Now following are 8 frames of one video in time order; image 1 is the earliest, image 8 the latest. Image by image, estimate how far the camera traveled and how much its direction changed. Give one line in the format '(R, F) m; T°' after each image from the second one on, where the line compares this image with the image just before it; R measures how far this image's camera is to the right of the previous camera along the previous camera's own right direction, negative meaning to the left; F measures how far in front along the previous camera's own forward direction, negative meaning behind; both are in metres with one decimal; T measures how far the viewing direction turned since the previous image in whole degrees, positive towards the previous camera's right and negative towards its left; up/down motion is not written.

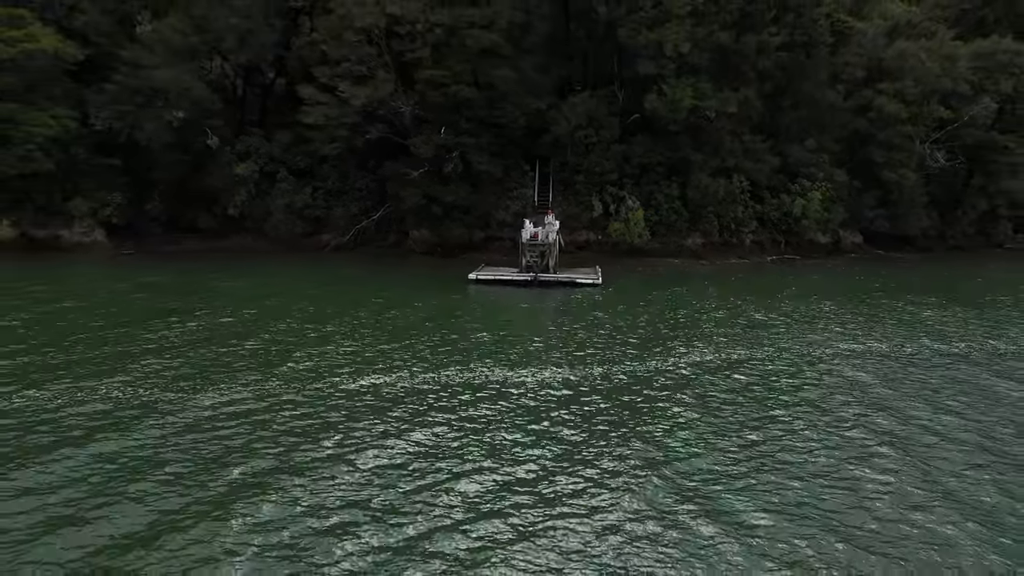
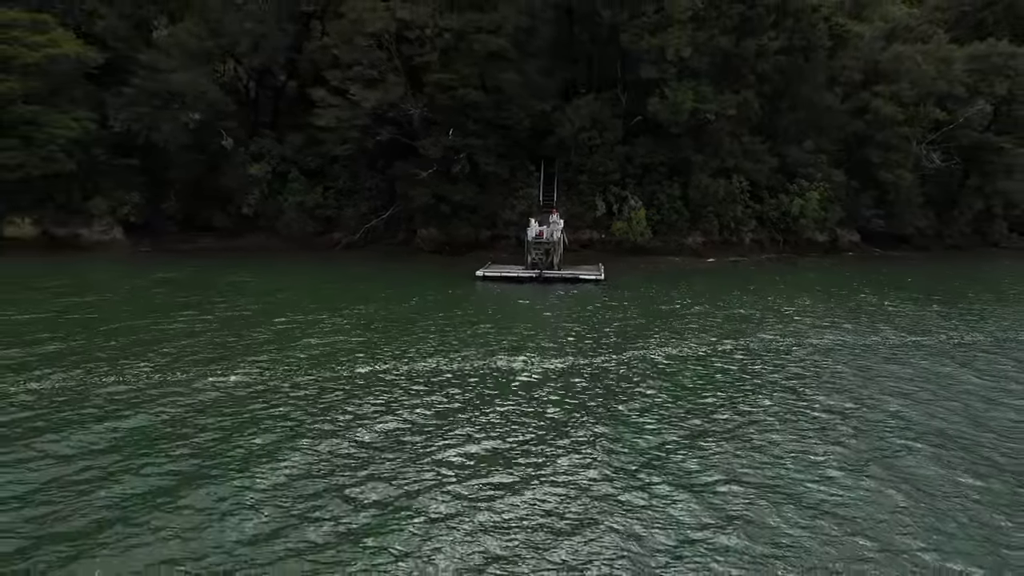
(0.0, -0.9) m; 0°
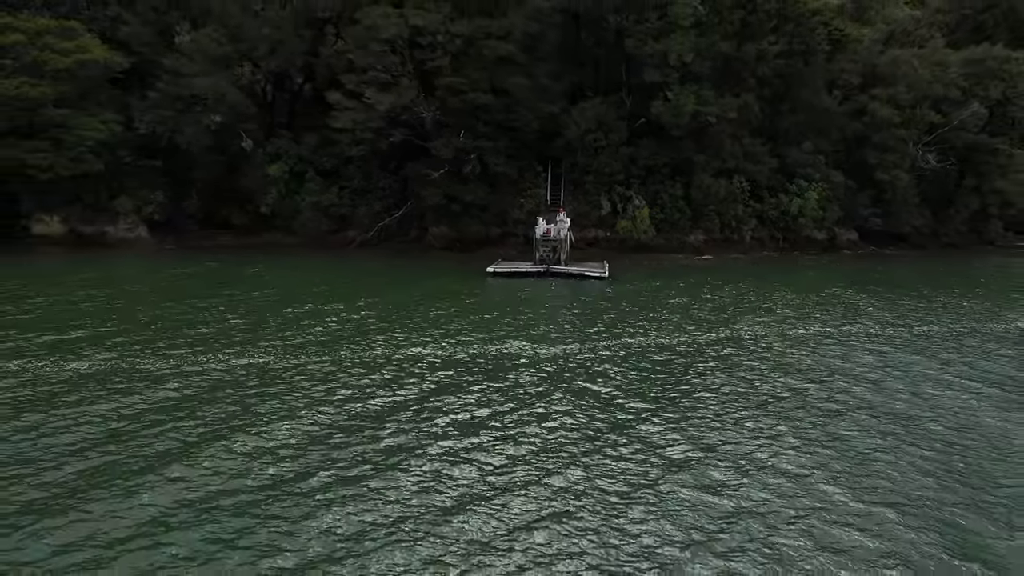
(-0.1, -1.2) m; -1°
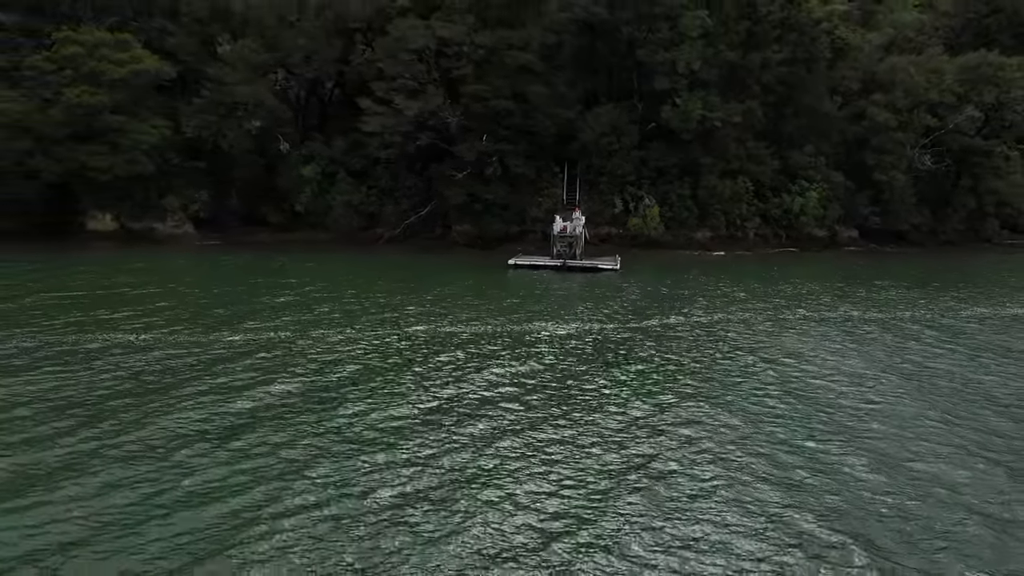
(-0.2, -2.3) m; -1°
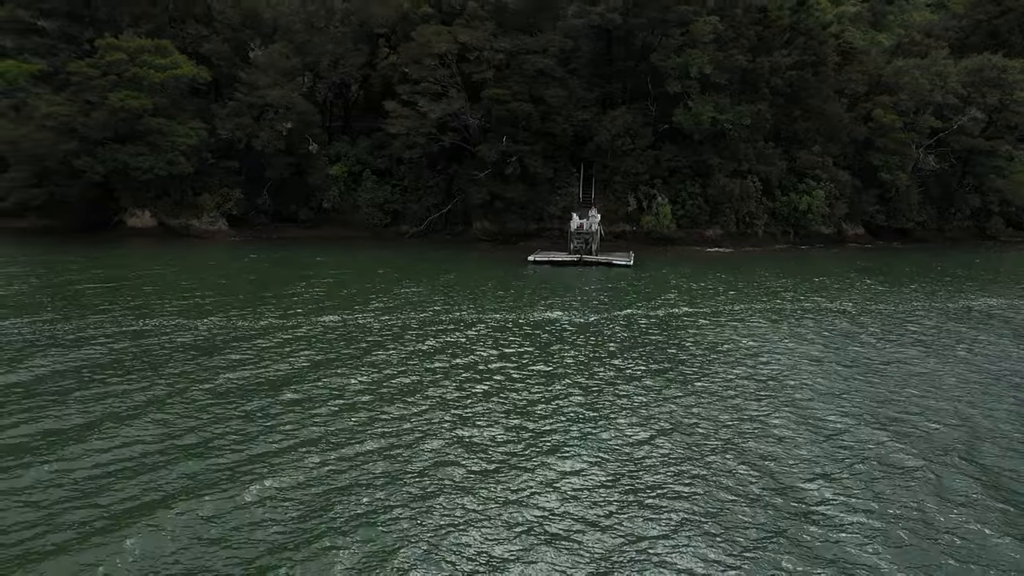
(-0.3, -1.6) m; -1°
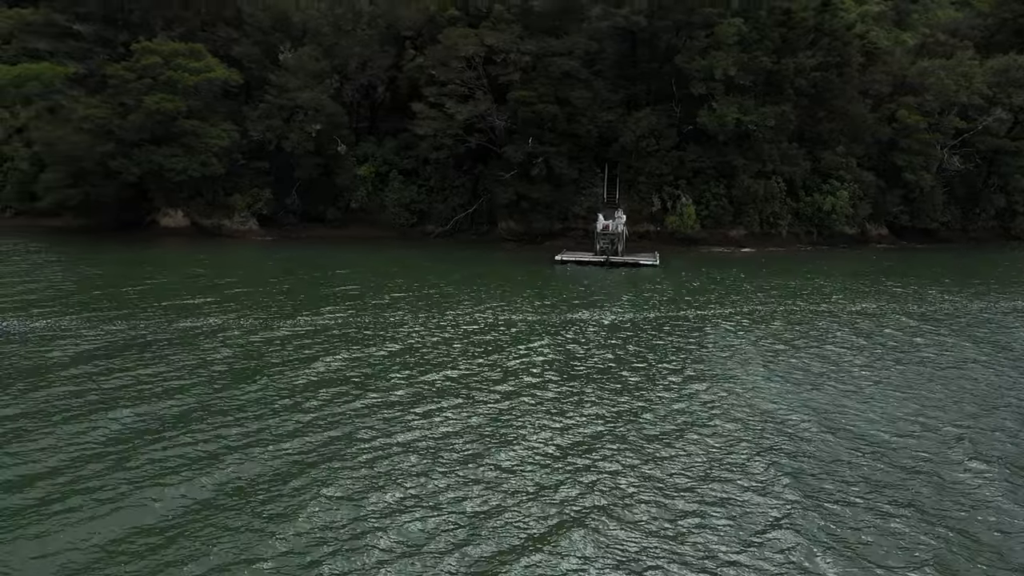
(-0.5, -0.5) m; -1°
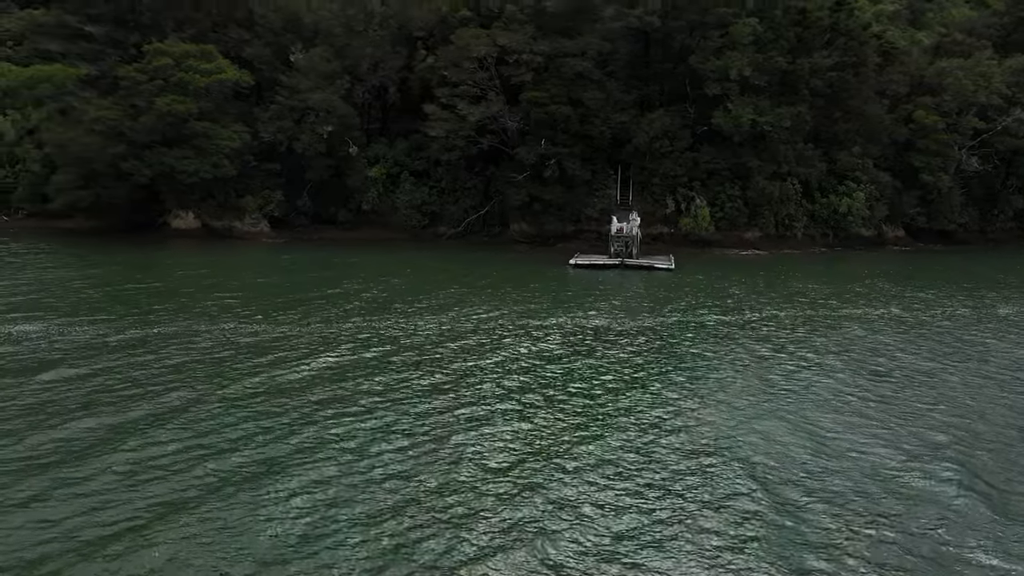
(-0.2, +0.3) m; -1°
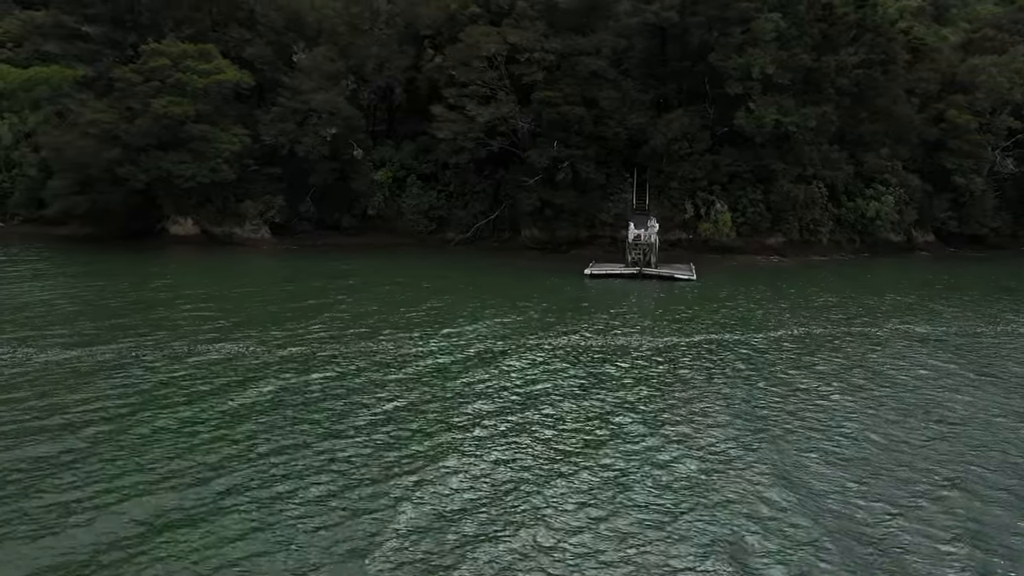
(-0.2, +1.5) m; -1°
